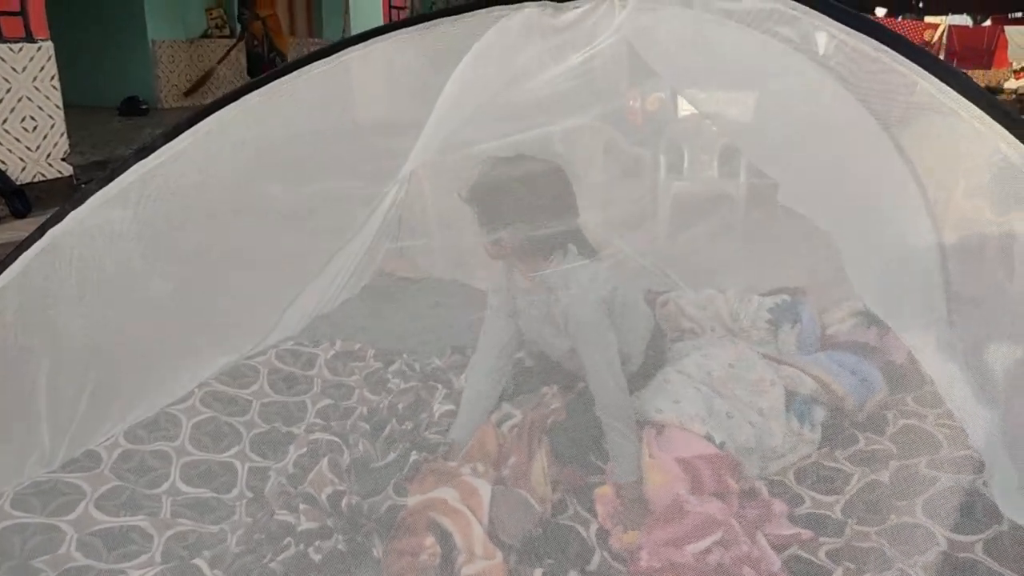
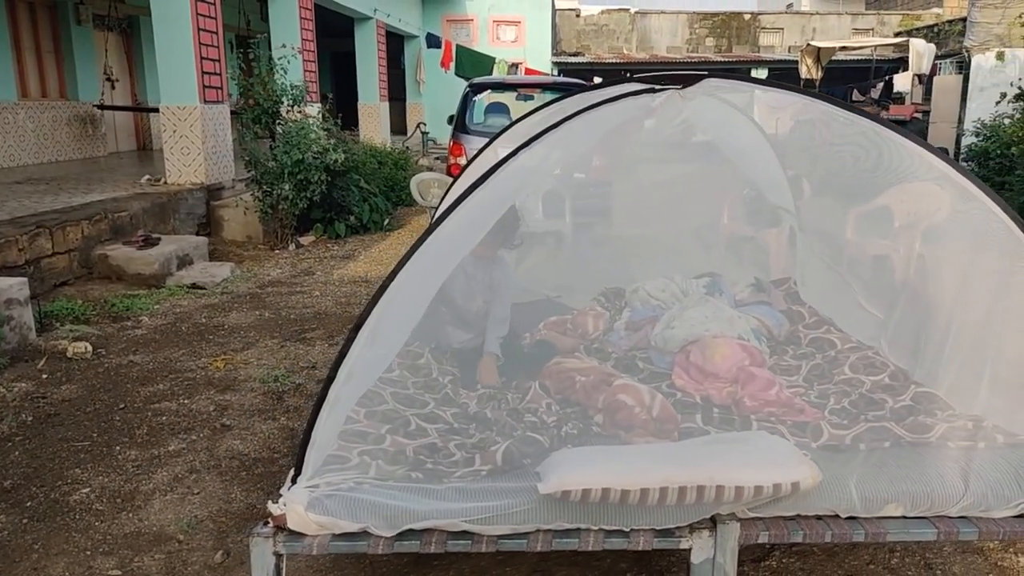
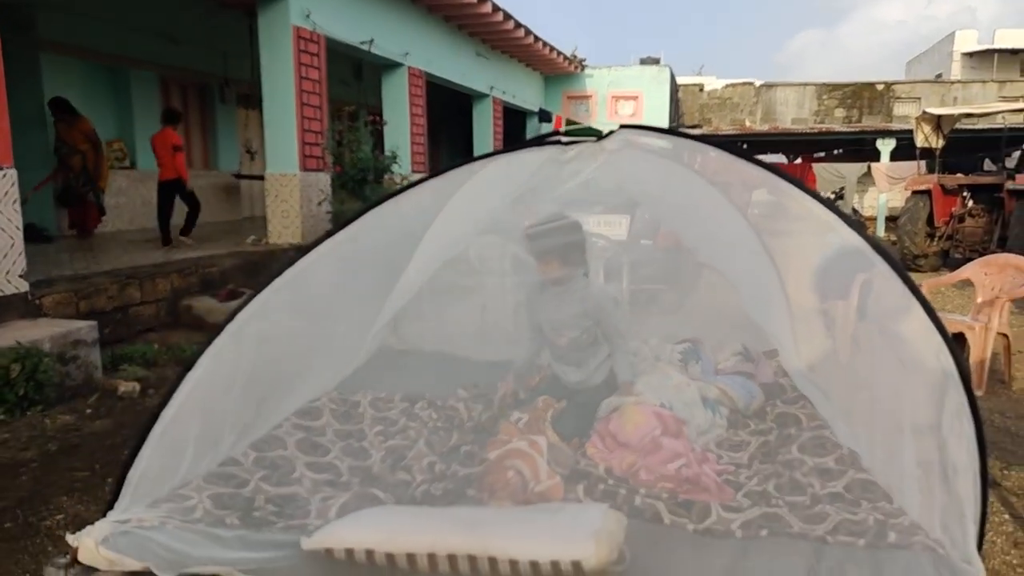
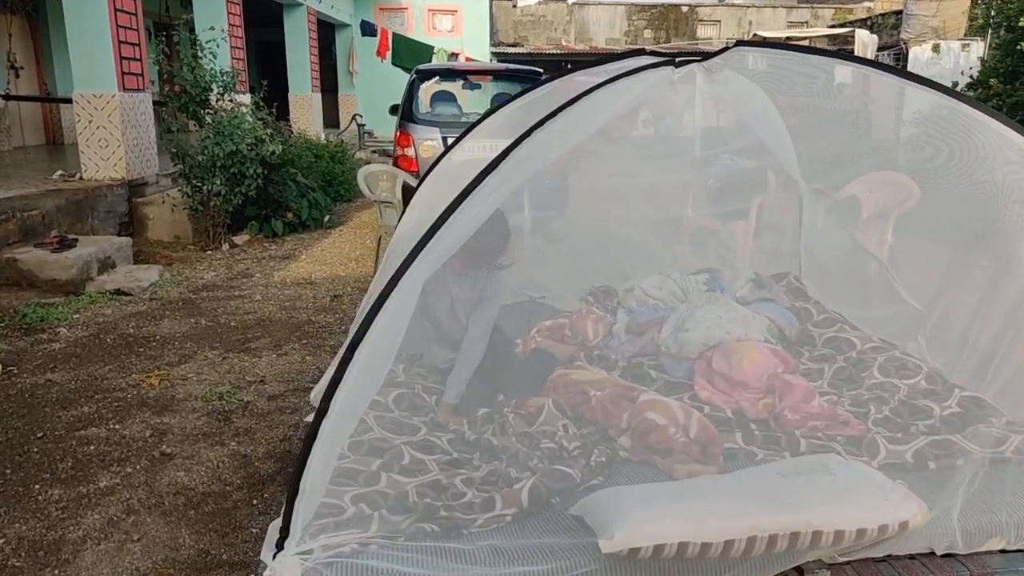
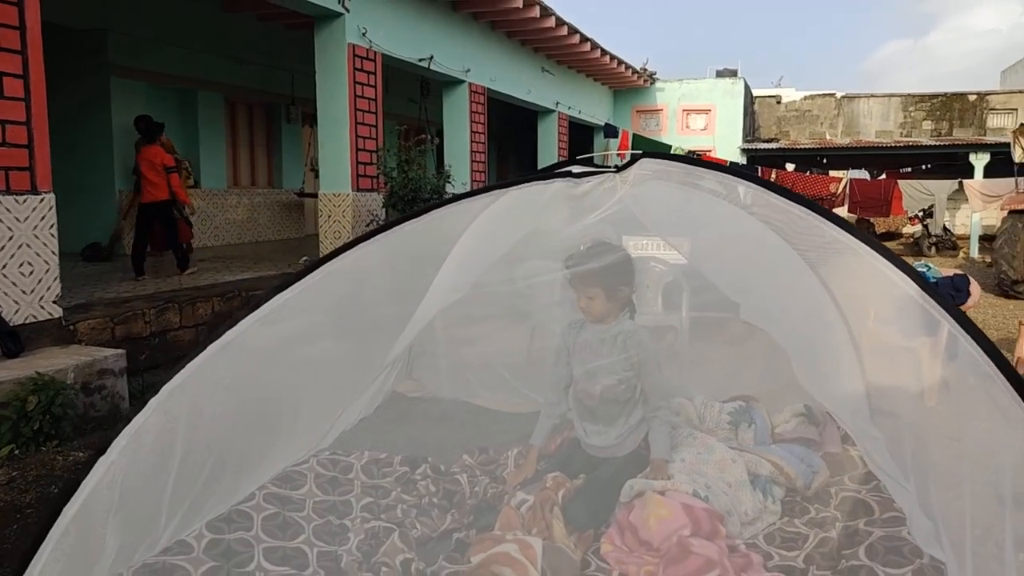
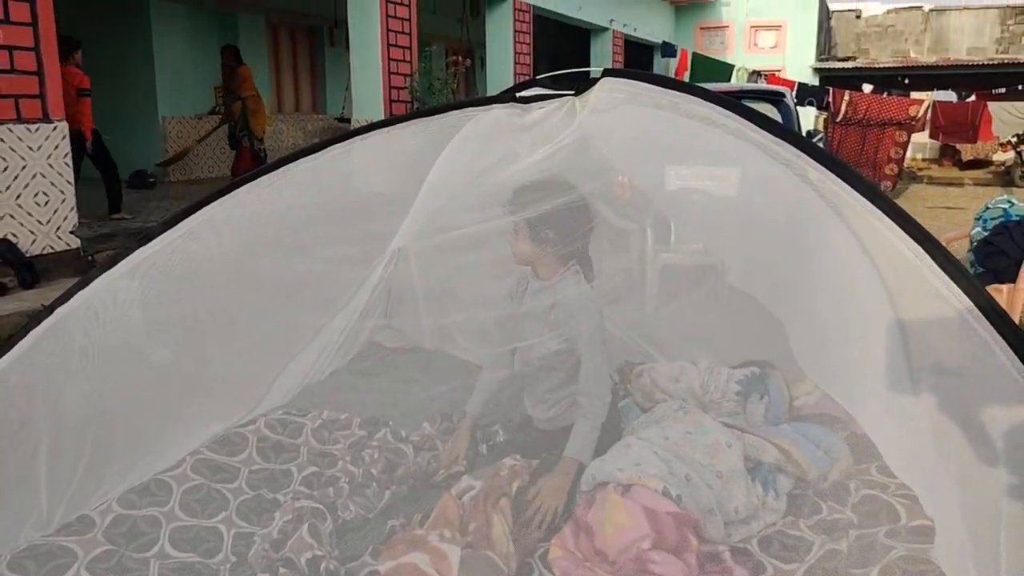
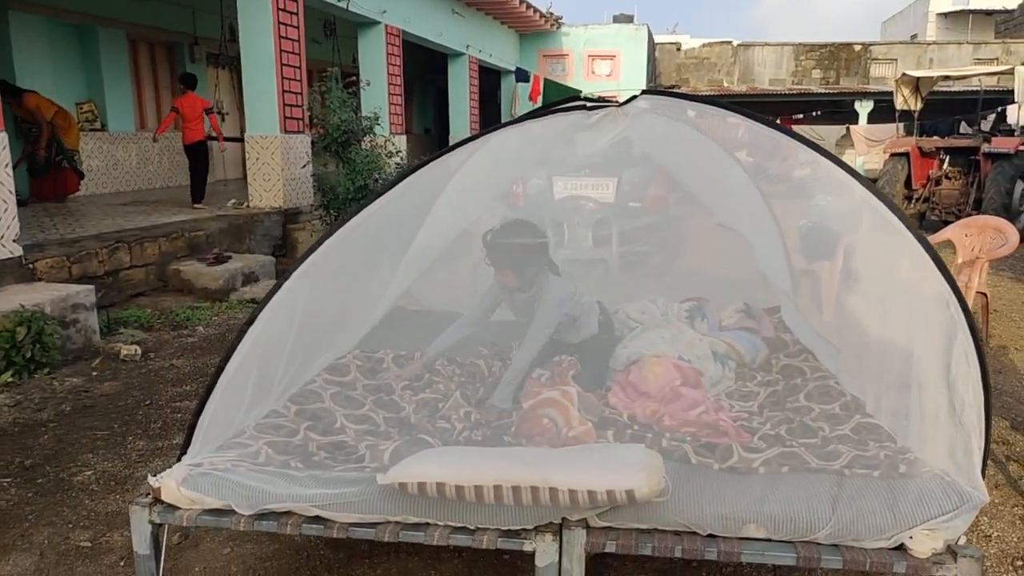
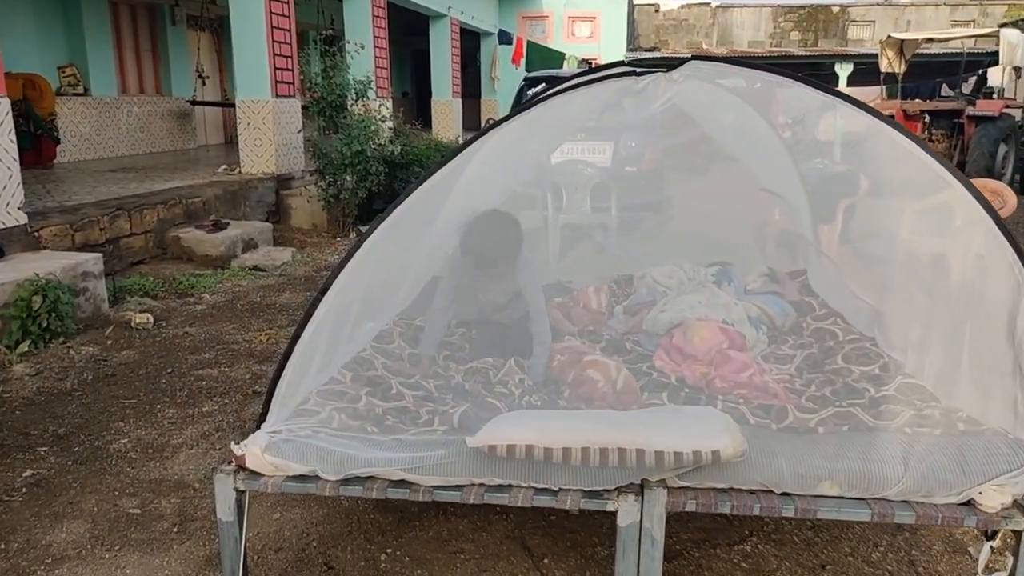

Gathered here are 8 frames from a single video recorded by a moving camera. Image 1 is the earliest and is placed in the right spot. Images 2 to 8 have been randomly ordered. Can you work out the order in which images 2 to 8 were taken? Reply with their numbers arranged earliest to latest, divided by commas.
6, 5, 3, 7, 8, 2, 4
